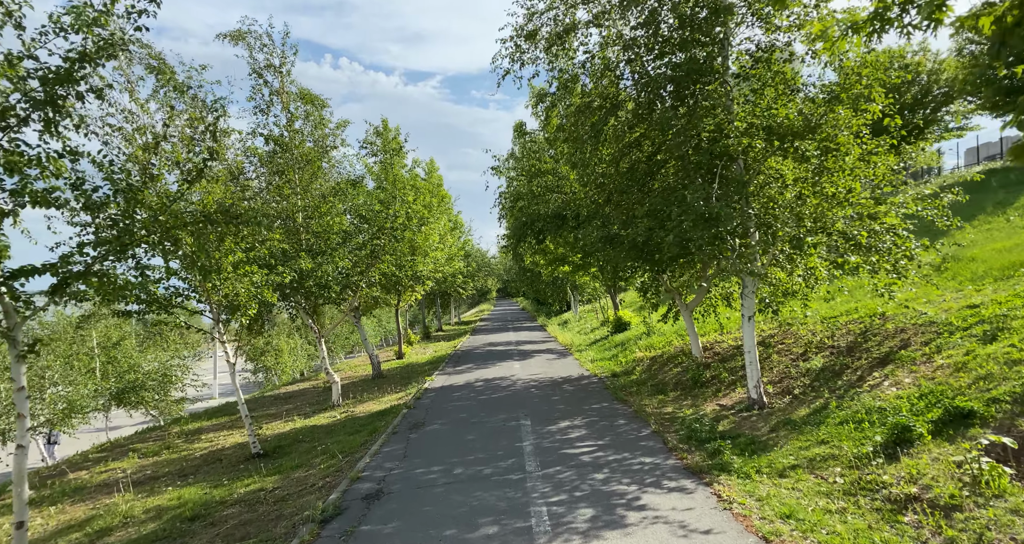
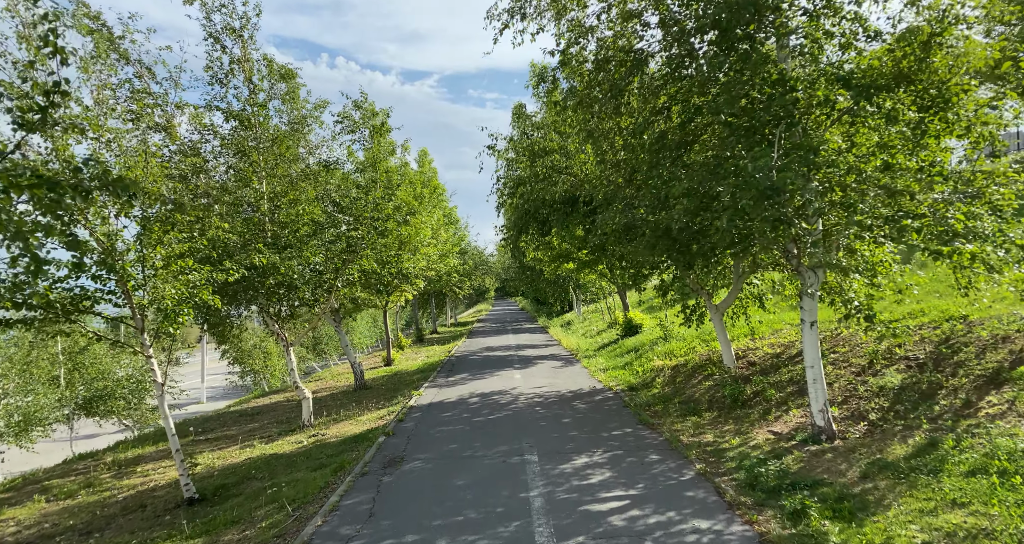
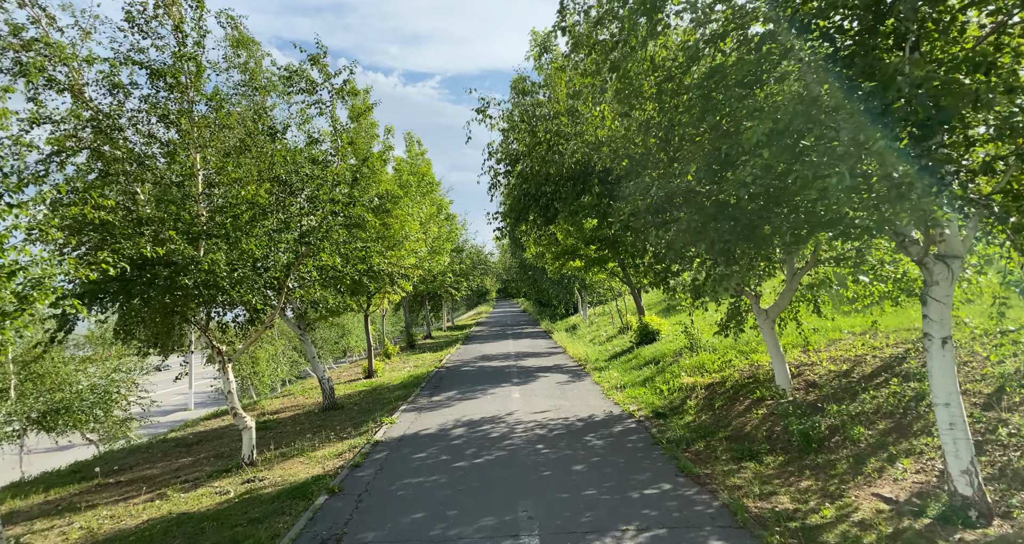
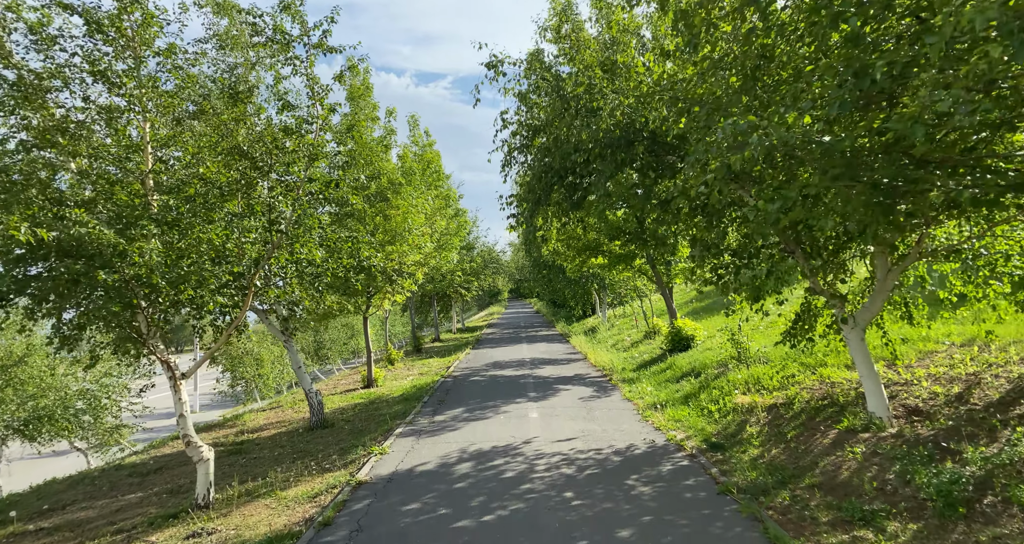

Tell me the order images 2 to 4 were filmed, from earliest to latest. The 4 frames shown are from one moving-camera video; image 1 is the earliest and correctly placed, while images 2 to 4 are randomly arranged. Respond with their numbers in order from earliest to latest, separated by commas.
2, 3, 4
